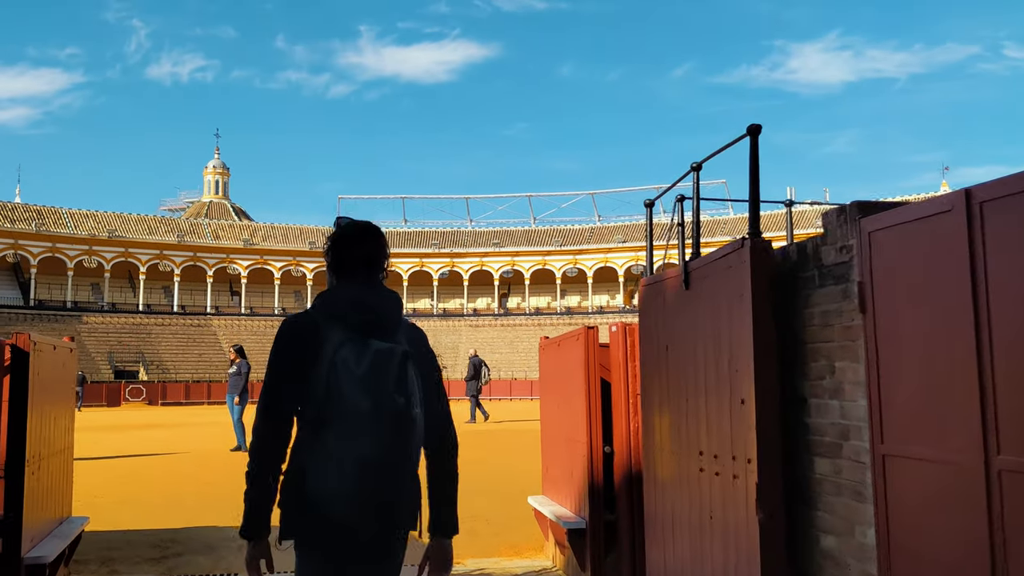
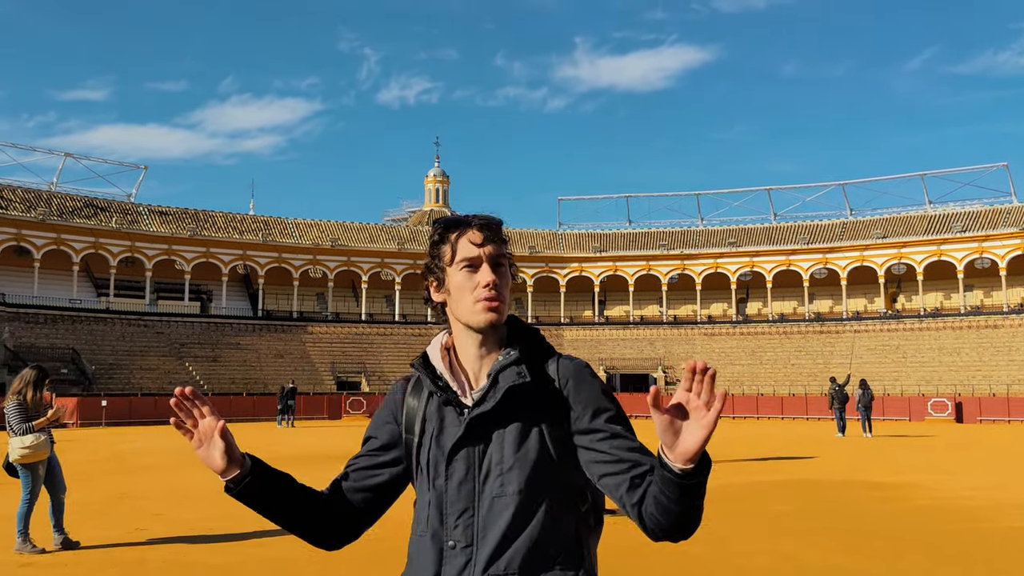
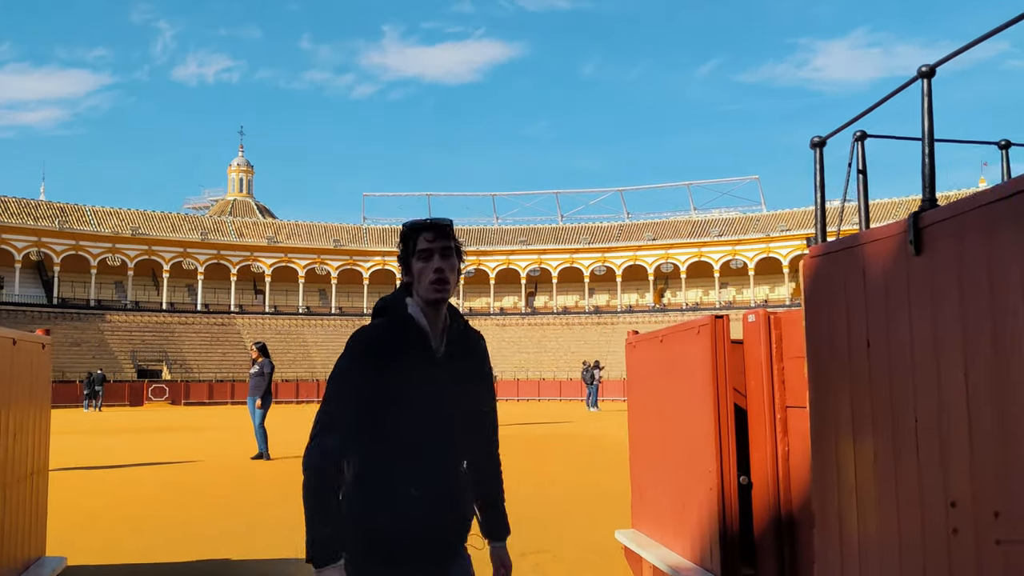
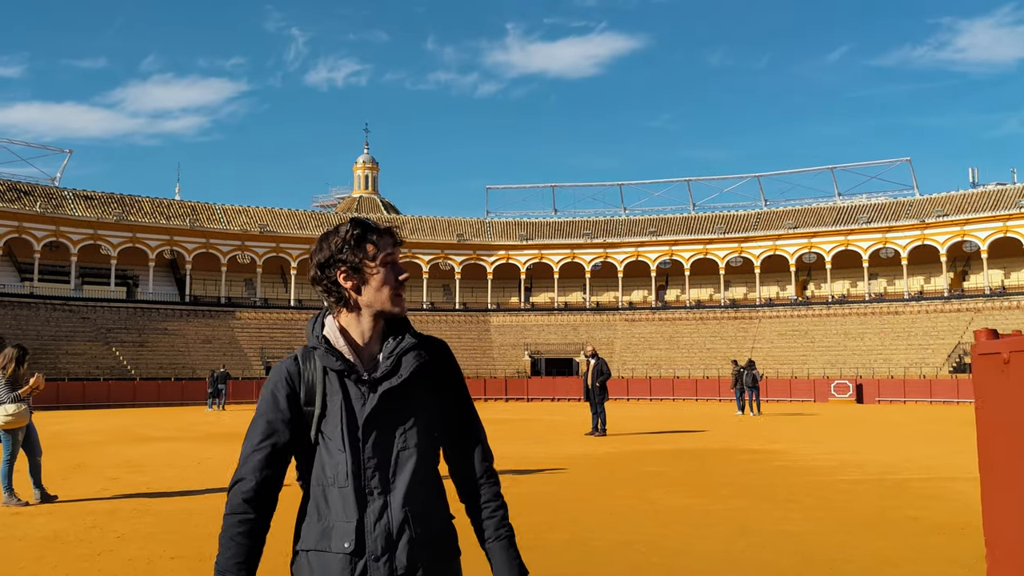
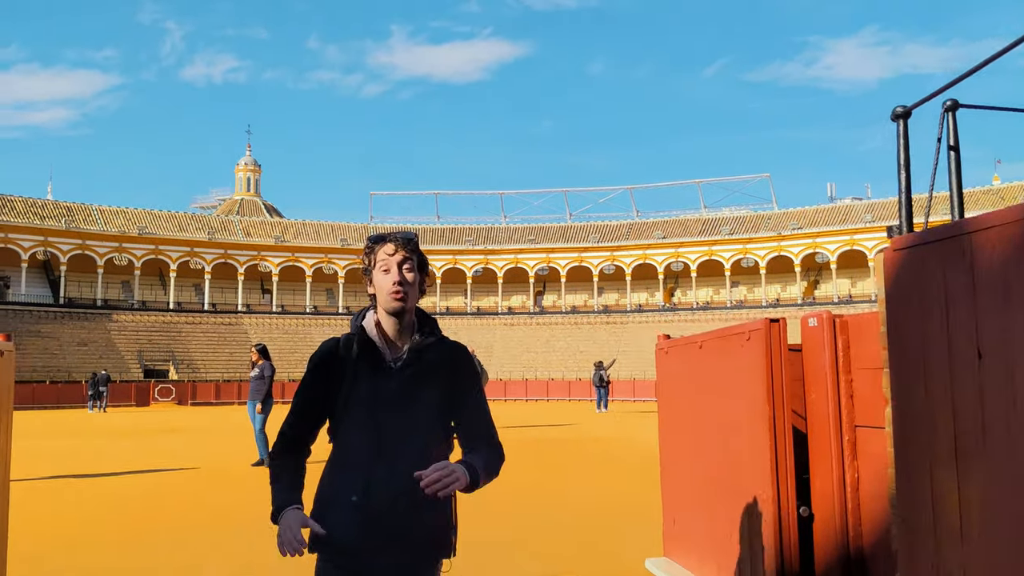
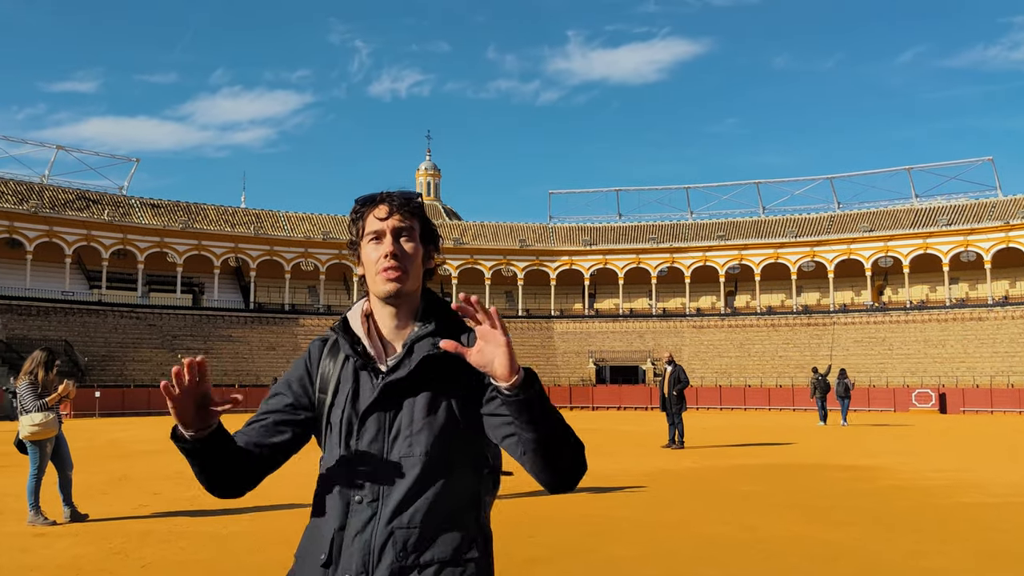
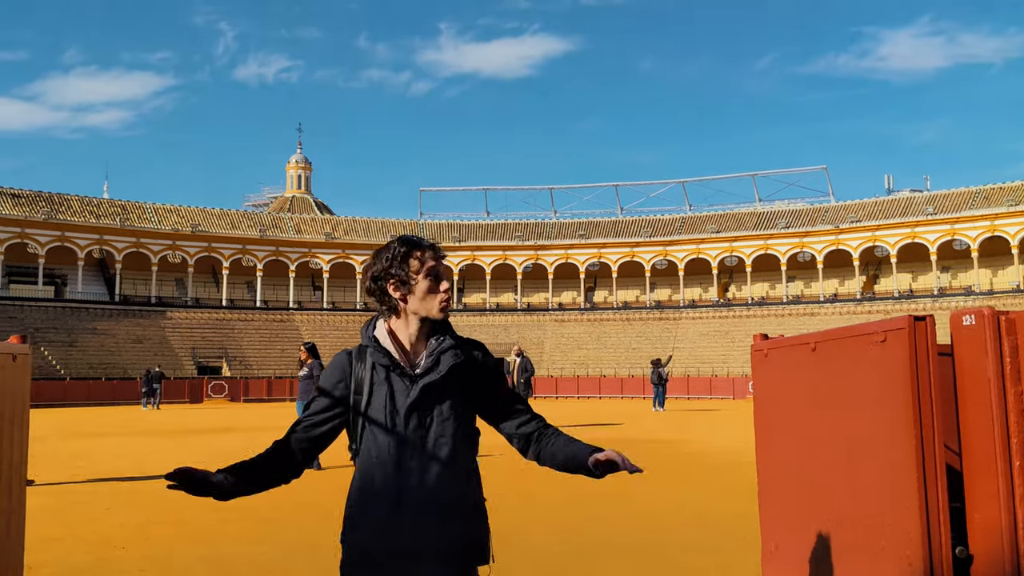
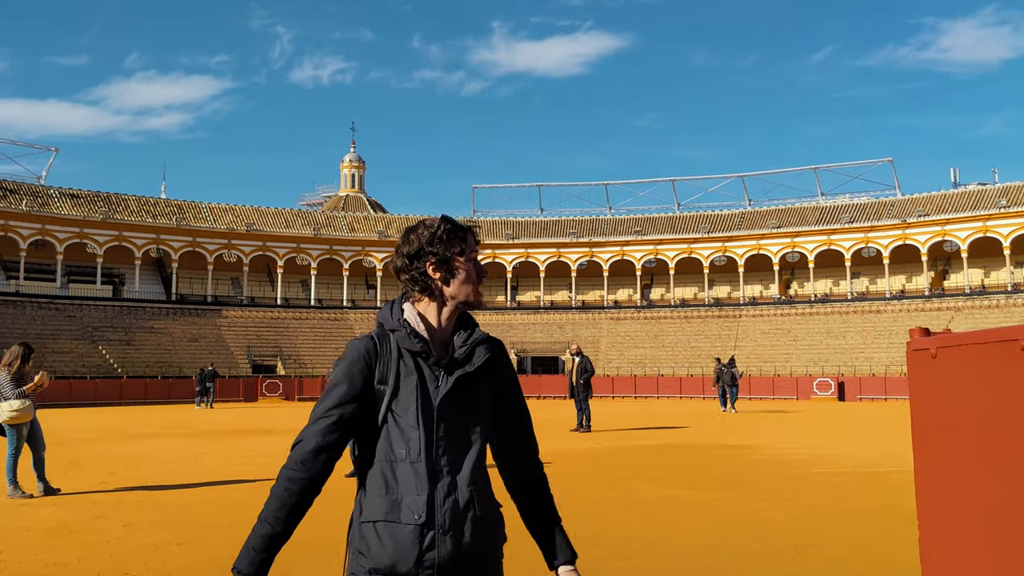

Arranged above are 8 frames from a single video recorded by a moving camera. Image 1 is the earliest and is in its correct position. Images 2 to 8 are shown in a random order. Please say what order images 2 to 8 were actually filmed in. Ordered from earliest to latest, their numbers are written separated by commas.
3, 5, 7, 8, 4, 6, 2
